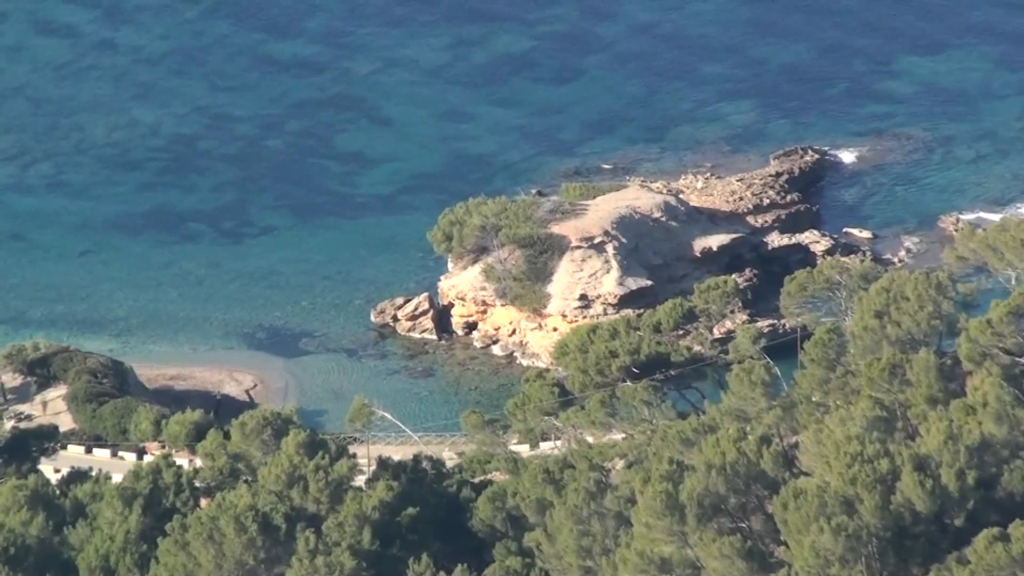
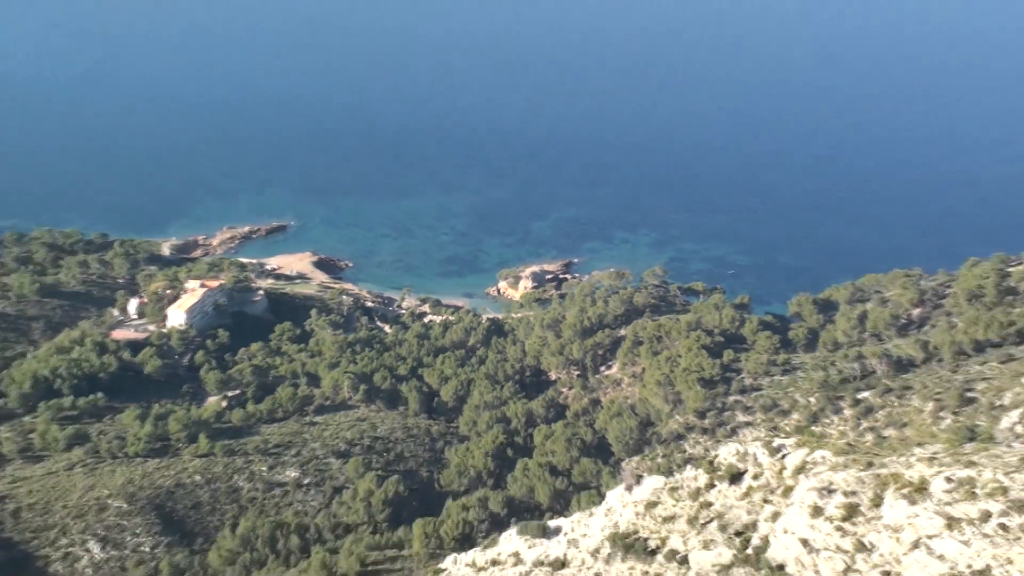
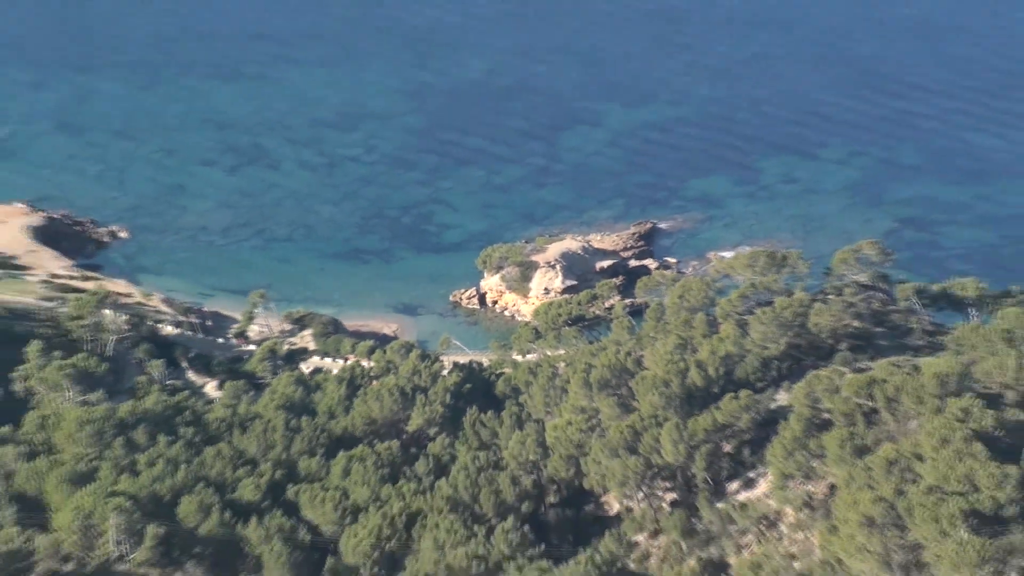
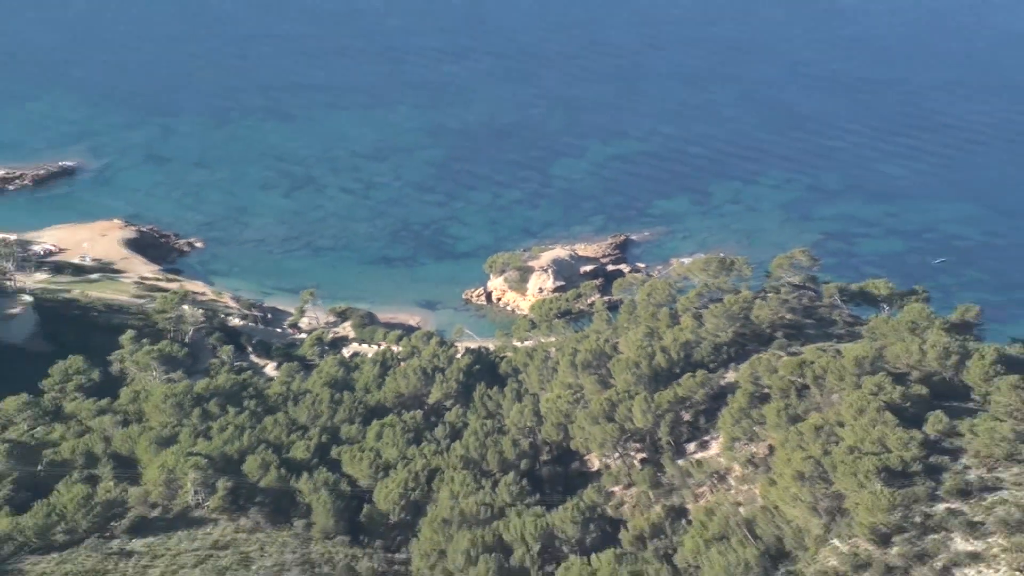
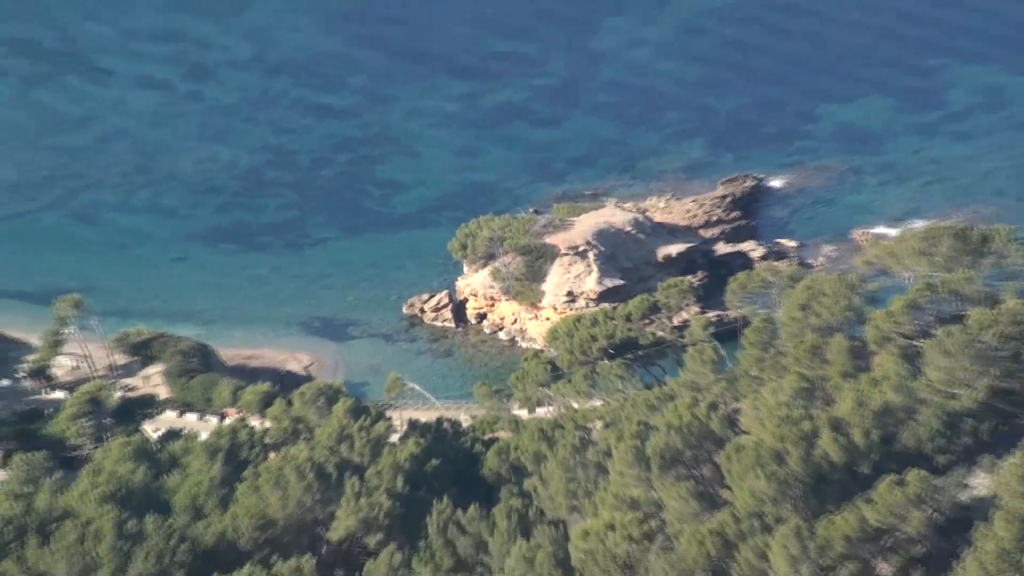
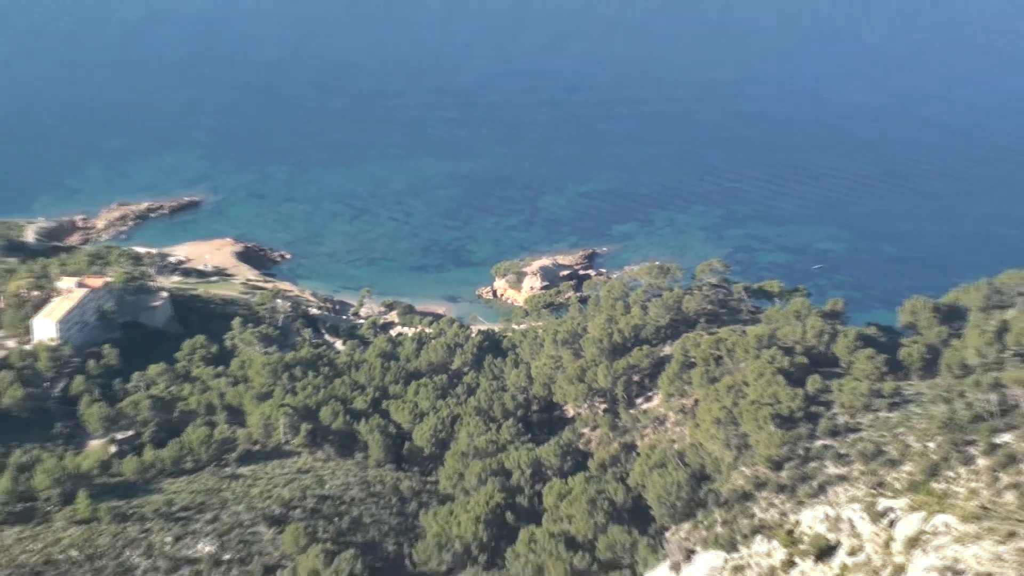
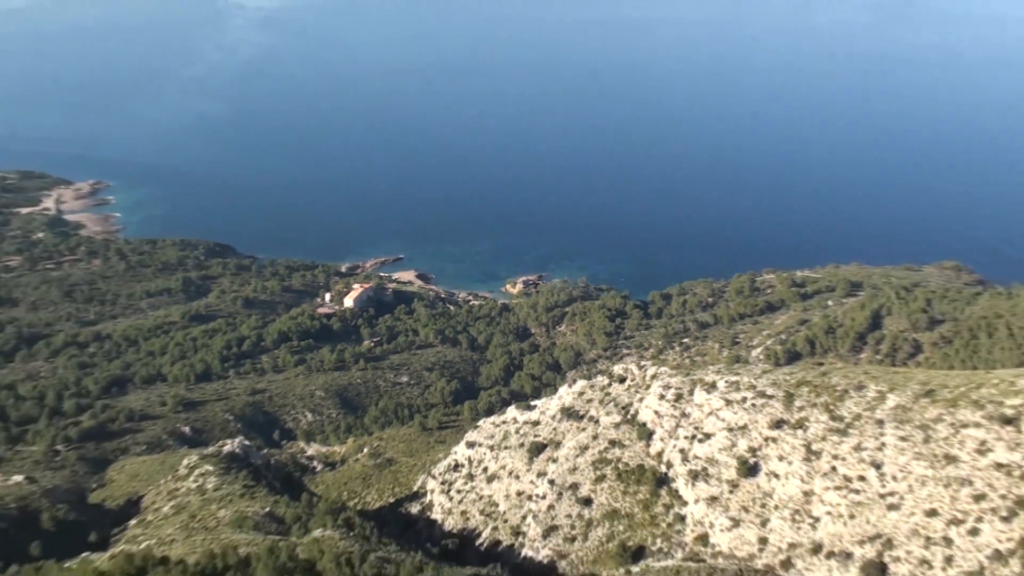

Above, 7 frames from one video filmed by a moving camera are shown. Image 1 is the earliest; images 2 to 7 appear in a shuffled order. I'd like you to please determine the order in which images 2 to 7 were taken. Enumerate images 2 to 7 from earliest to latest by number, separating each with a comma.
5, 3, 4, 6, 2, 7
